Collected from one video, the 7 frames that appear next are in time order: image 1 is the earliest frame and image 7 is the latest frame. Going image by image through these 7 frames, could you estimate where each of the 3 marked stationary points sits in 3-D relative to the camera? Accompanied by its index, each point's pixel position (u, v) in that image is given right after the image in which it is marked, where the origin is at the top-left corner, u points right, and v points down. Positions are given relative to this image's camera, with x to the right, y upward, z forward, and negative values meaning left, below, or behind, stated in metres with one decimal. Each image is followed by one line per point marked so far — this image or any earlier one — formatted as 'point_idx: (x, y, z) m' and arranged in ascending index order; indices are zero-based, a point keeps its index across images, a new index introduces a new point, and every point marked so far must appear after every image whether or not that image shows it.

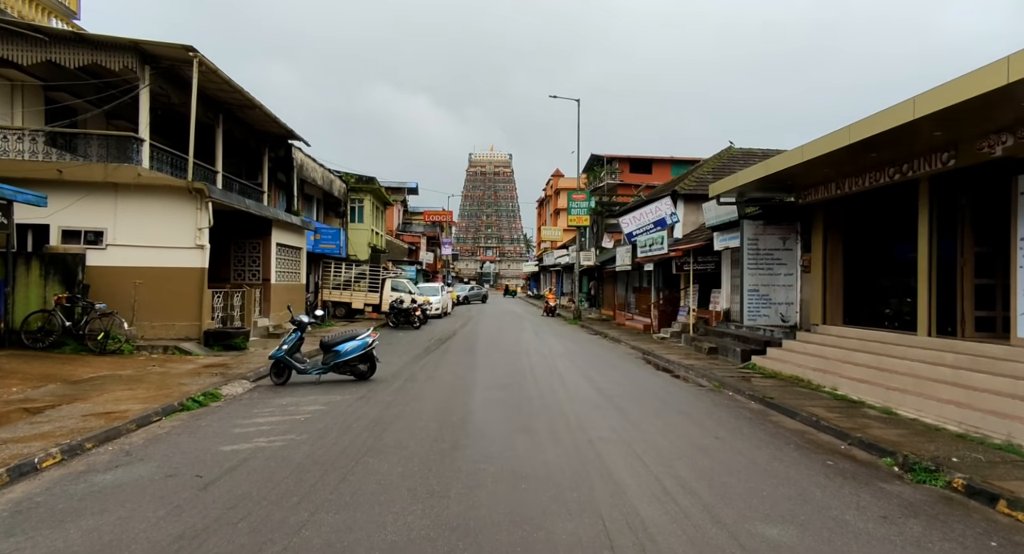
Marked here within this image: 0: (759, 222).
0: (+5.3, +1.2, +13.4) m
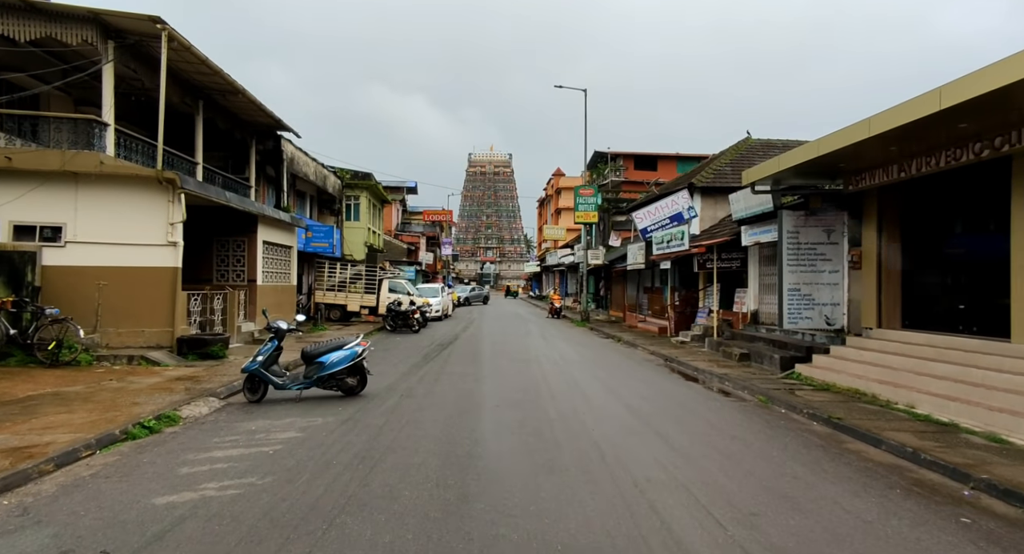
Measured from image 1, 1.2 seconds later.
0: (+5.5, +1.2, +11.9) m
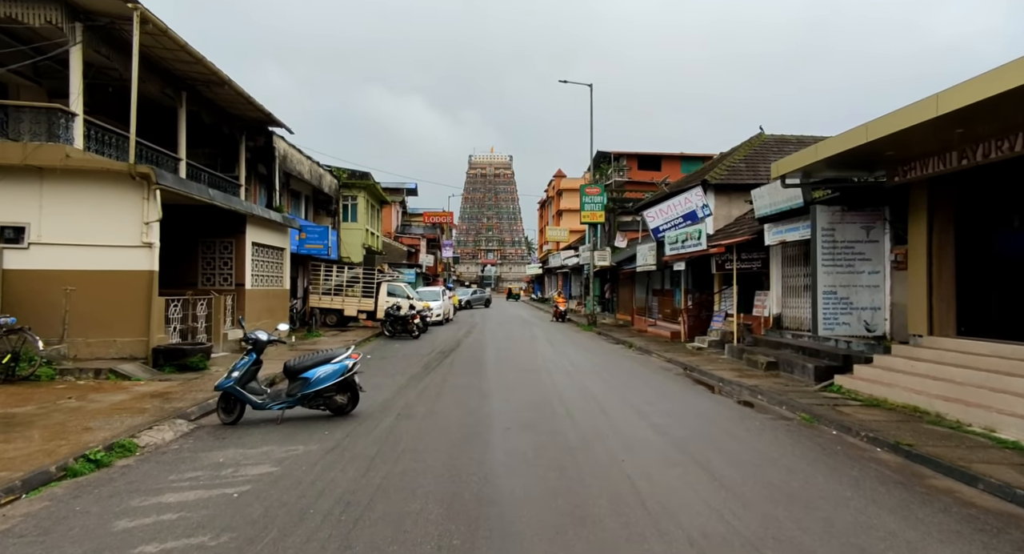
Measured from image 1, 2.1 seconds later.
0: (+5.6, +1.2, +10.8) m
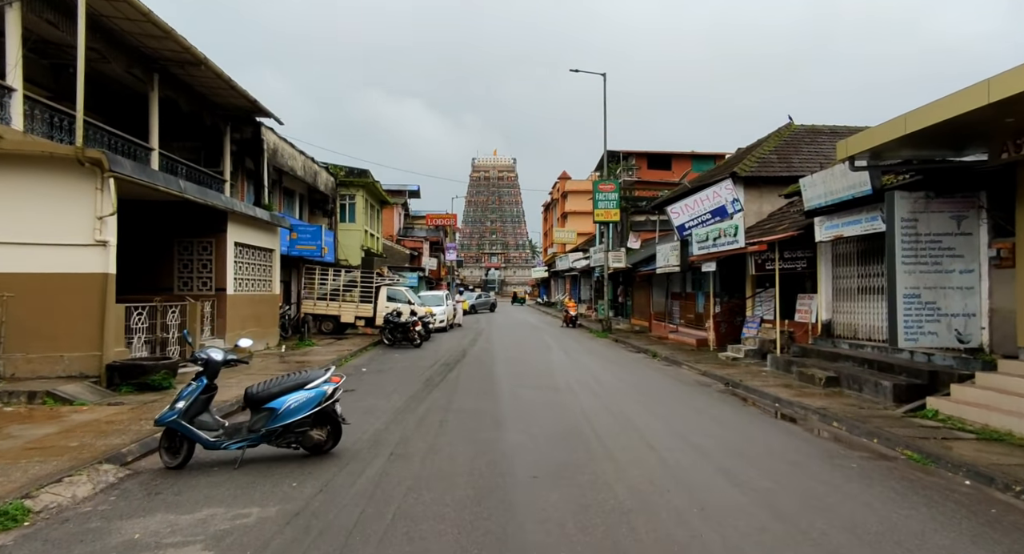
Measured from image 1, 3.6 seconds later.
0: (+5.9, +1.2, +9.0) m
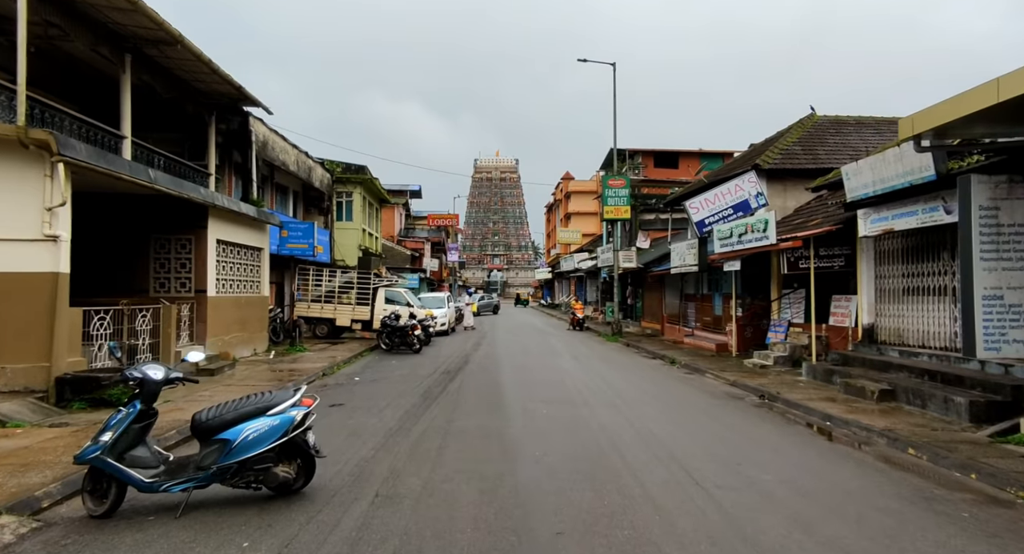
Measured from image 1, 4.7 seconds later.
0: (+6.0, +1.2, +7.7) m
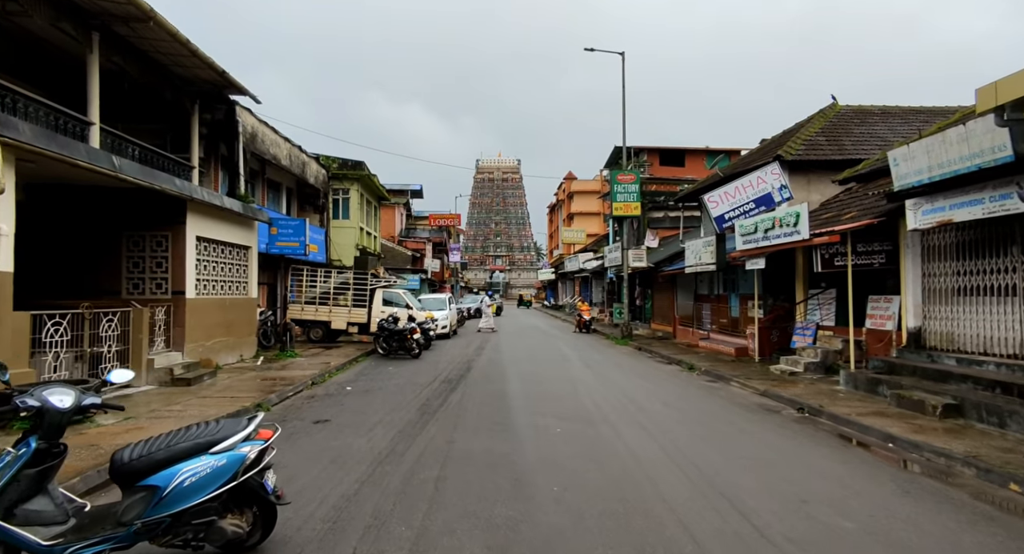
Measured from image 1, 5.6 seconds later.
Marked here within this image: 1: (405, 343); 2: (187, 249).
0: (+6.1, +1.2, +6.5) m
1: (-3.1, -1.9, +18.1) m
2: (-6.6, +0.6, +12.6) m
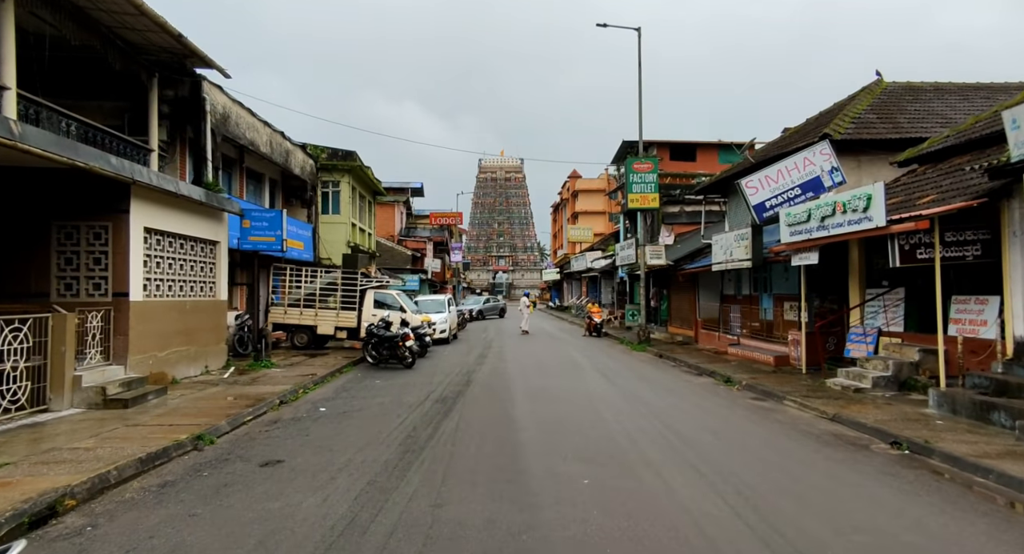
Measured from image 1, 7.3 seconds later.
0: (+6.2, +1.3, +4.4) m
1: (-2.9, -1.9, +16.0) m
2: (-6.4, +0.6, +10.5) m
